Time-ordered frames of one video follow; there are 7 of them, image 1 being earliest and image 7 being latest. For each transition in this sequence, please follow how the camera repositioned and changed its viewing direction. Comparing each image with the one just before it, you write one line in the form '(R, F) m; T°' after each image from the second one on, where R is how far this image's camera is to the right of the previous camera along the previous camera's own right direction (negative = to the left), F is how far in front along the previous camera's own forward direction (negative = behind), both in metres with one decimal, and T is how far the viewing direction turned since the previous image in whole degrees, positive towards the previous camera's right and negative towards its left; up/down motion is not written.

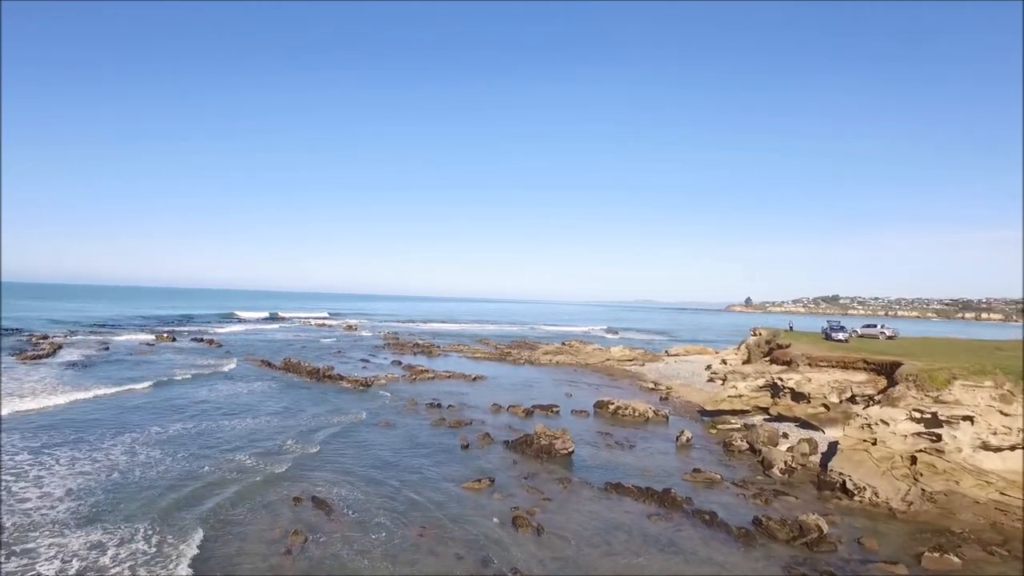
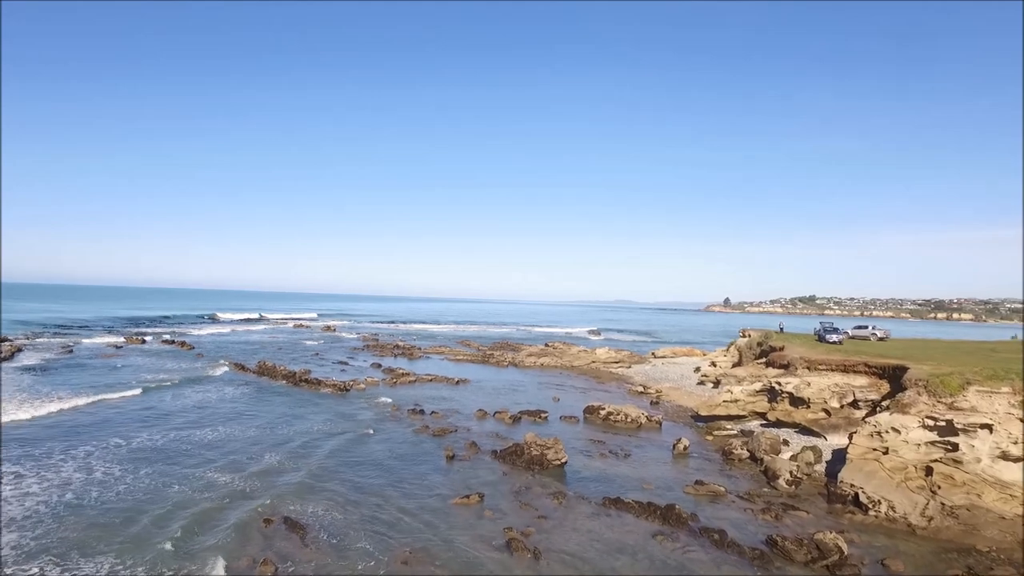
(-0.3, +1.3) m; +2°
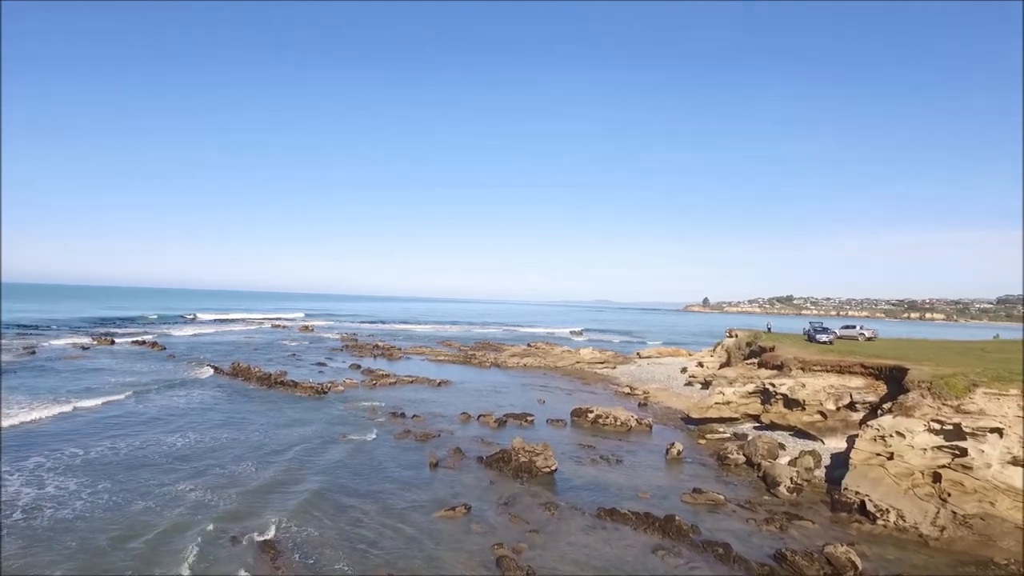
(-0.2, +1.1) m; +2°
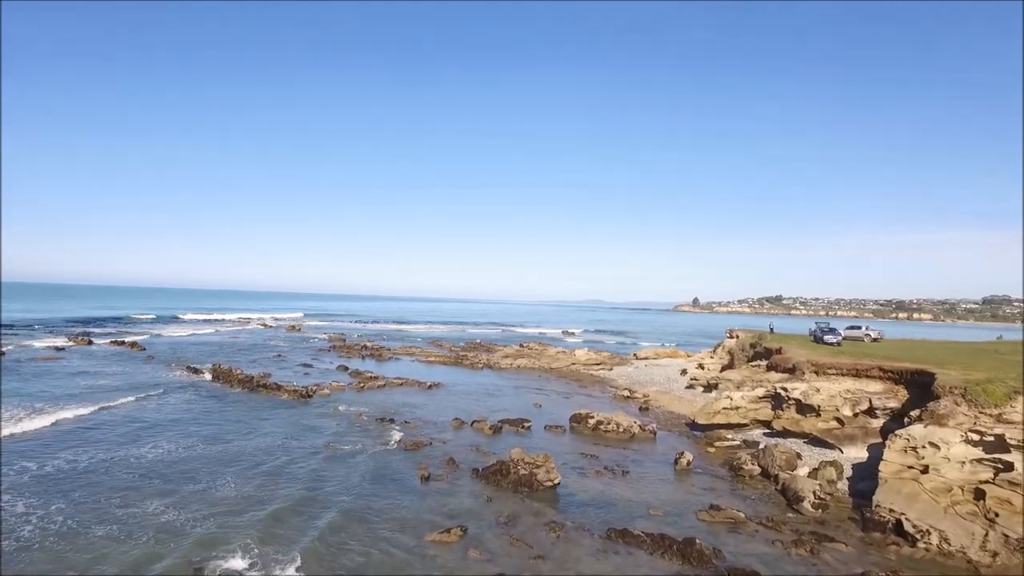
(-0.3, +1.5) m; +1°
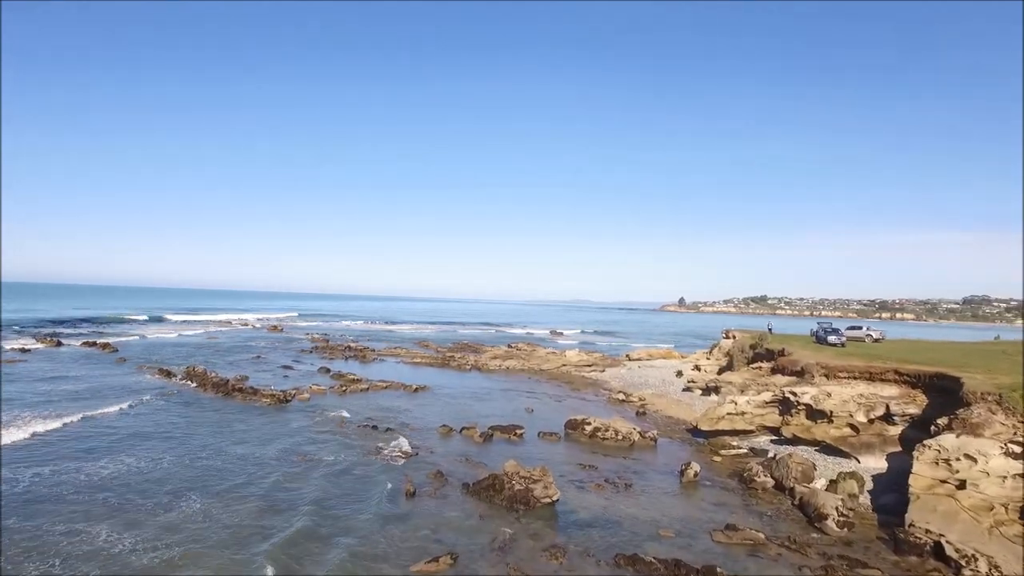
(-0.2, +1.6) m; +1°
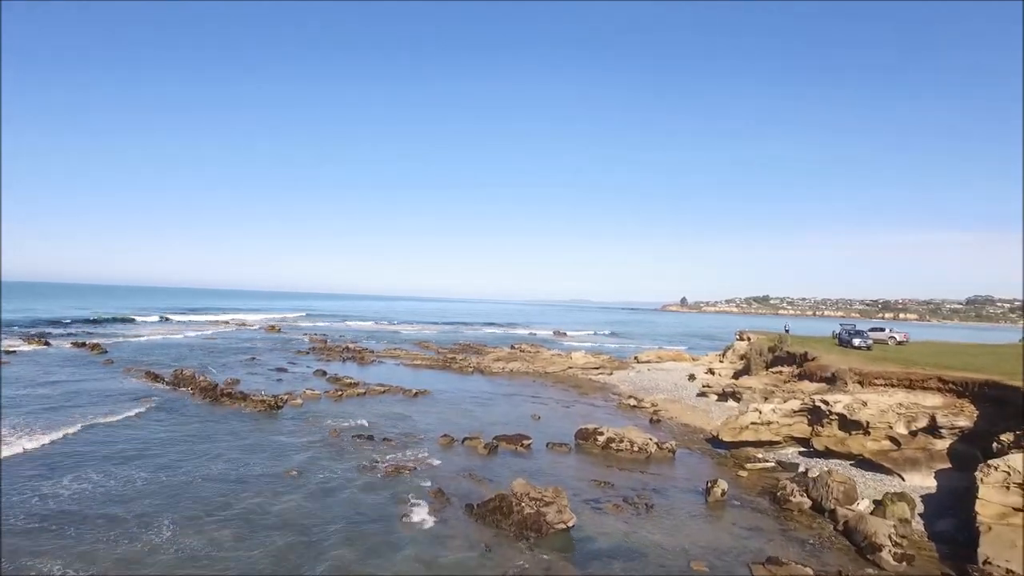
(-0.3, +1.7) m; 0°
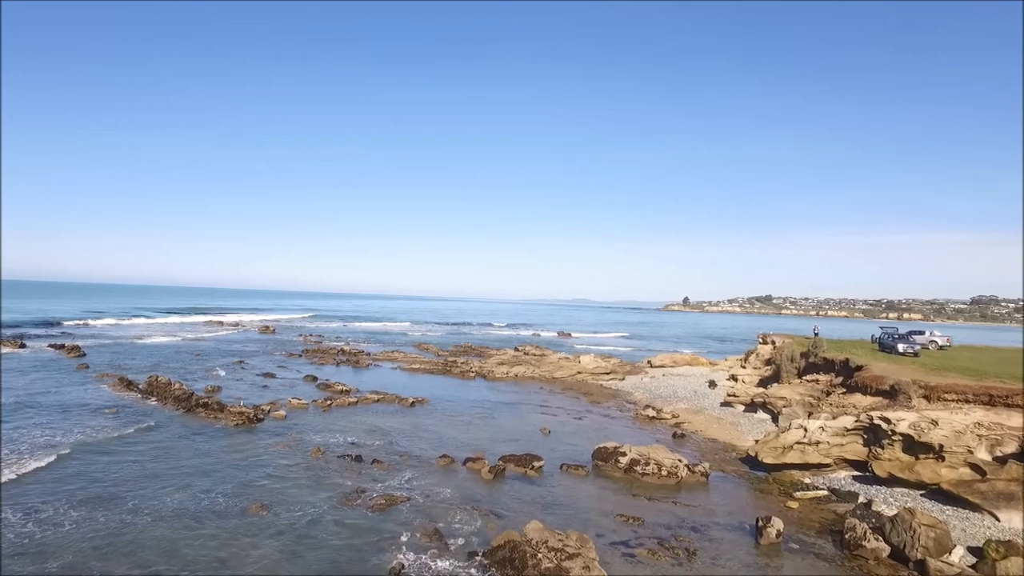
(-0.3, +2.8) m; 0°
